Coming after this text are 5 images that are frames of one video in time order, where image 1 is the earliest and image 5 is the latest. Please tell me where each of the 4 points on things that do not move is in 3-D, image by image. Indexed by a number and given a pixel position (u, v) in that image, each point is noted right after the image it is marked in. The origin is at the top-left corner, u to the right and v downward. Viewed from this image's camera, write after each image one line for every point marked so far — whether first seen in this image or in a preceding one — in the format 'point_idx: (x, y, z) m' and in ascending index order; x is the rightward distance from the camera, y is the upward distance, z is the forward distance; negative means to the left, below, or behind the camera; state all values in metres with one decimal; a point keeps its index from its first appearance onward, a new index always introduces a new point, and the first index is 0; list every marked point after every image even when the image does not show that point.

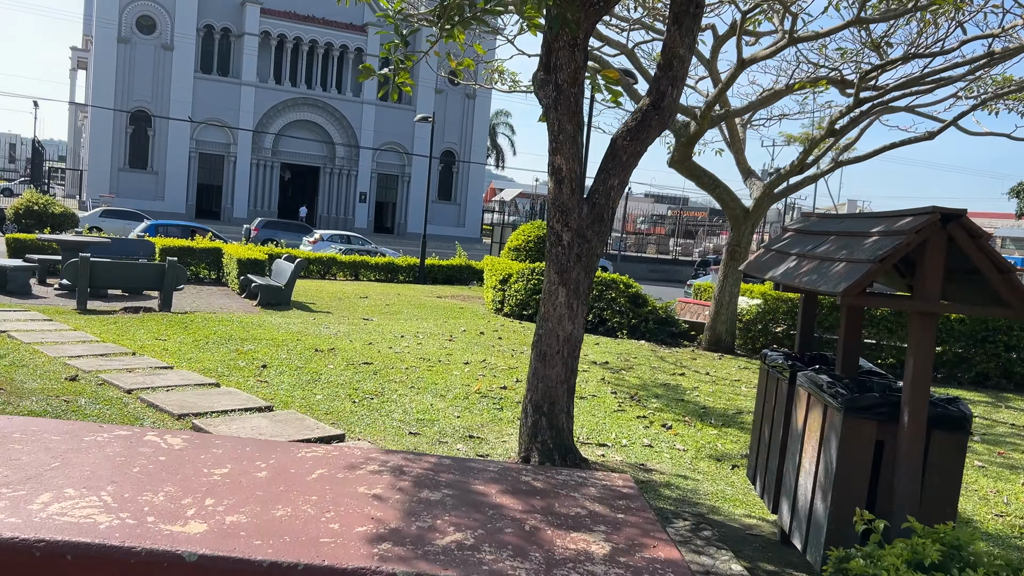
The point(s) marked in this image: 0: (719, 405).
0: (+1.9, -1.1, +7.7) m
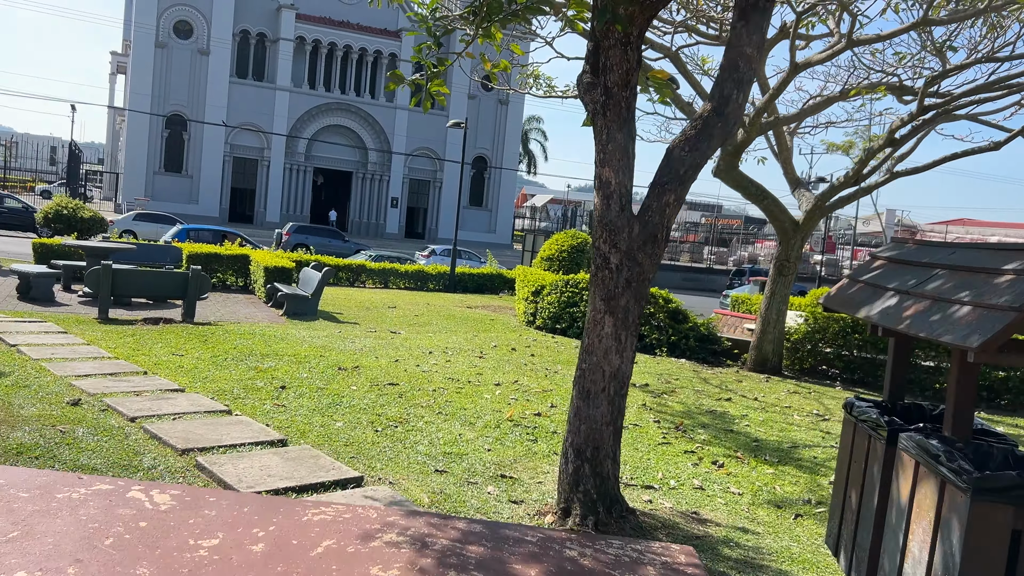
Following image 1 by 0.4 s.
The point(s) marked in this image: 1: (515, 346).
0: (+2.2, -1.2, +7.1) m
1: (0.0, -0.8, +11.2) m
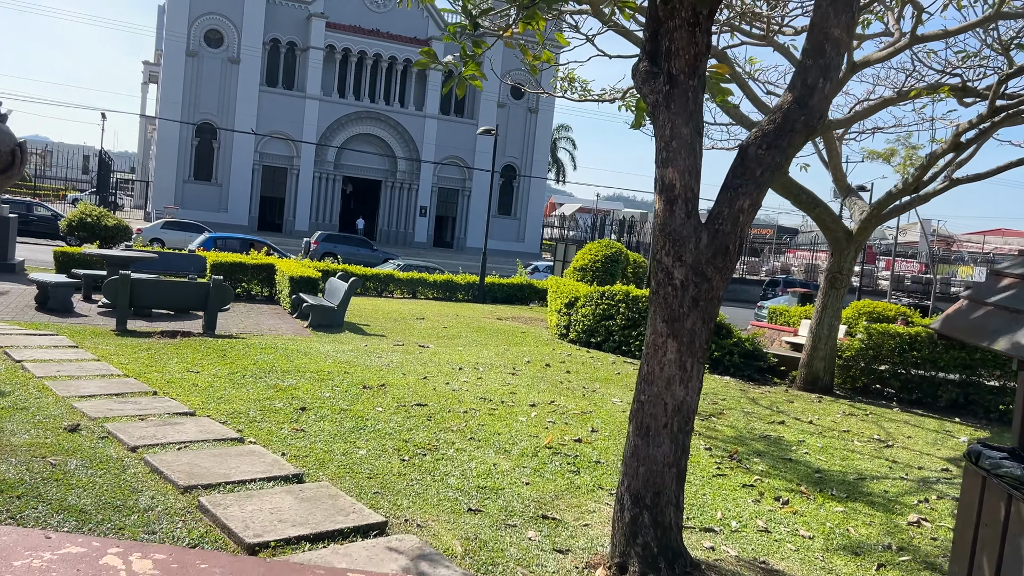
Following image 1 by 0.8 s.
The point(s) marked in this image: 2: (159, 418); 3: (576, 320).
0: (+2.4, -1.4, +6.5) m
1: (+0.5, -0.9, +10.7) m
2: (-2.2, -0.8, +5.3) m
3: (+1.0, -0.5, +13.3) m
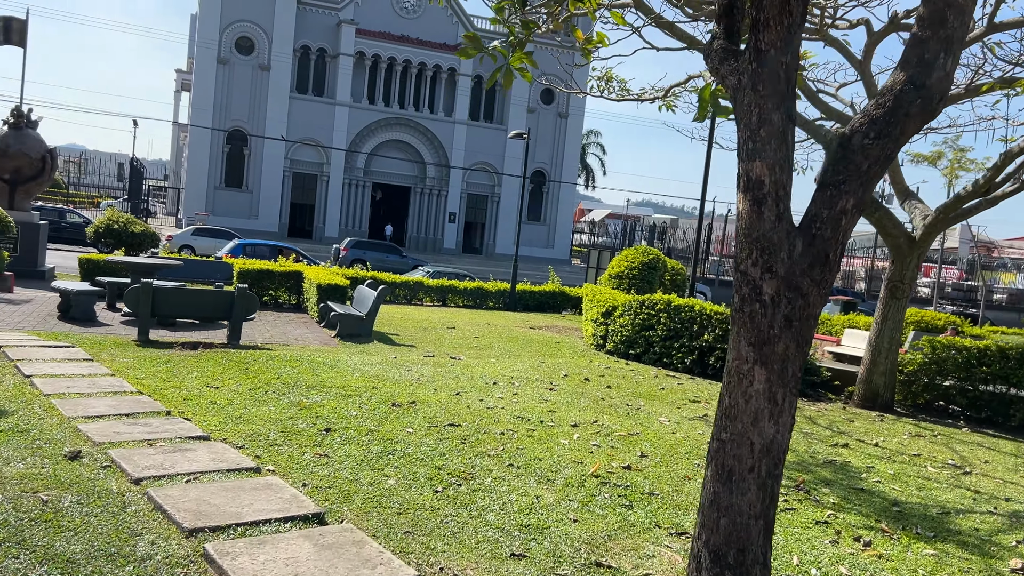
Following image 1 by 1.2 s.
0: (+2.7, -1.4, +5.8) m
1: (+0.9, -1.0, +10.1) m
2: (-1.9, -0.9, +4.8) m
3: (+1.5, -0.6, +12.7) m
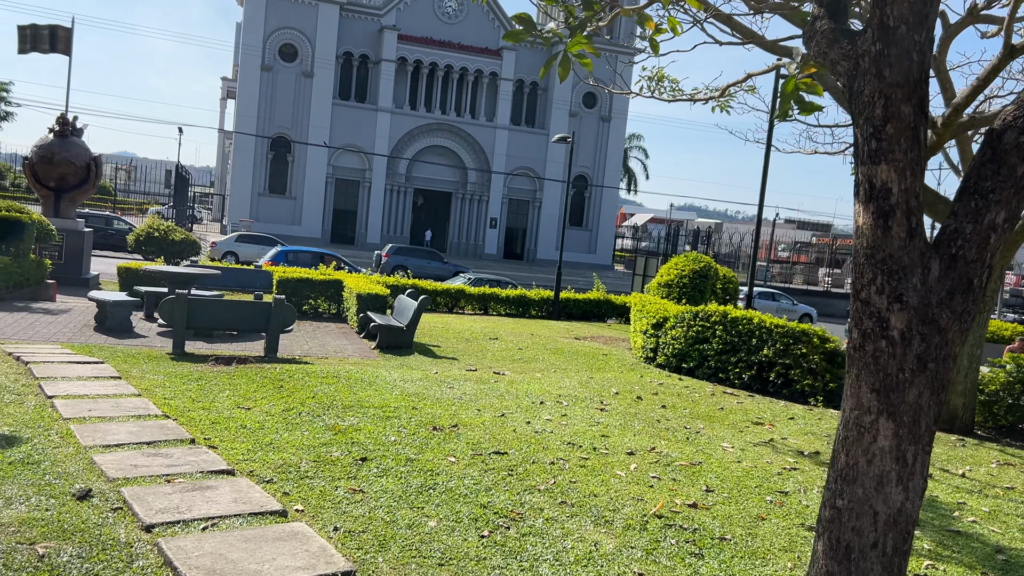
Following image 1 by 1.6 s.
0: (+3.1, -1.6, +5.2) m
1: (+1.4, -1.1, +9.5) m
2: (-1.6, -1.0, +4.4) m
3: (+2.2, -0.8, +12.1) m
